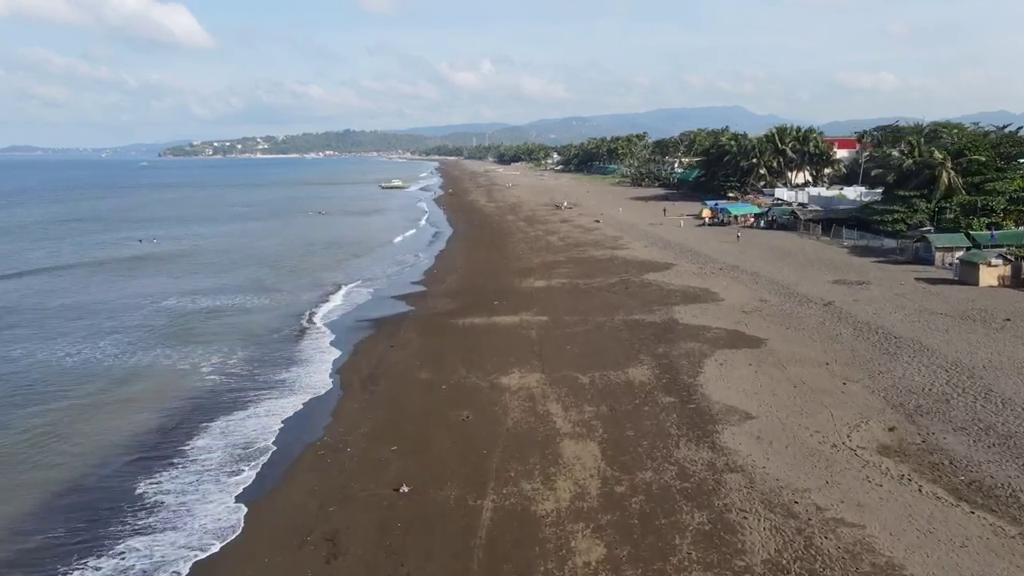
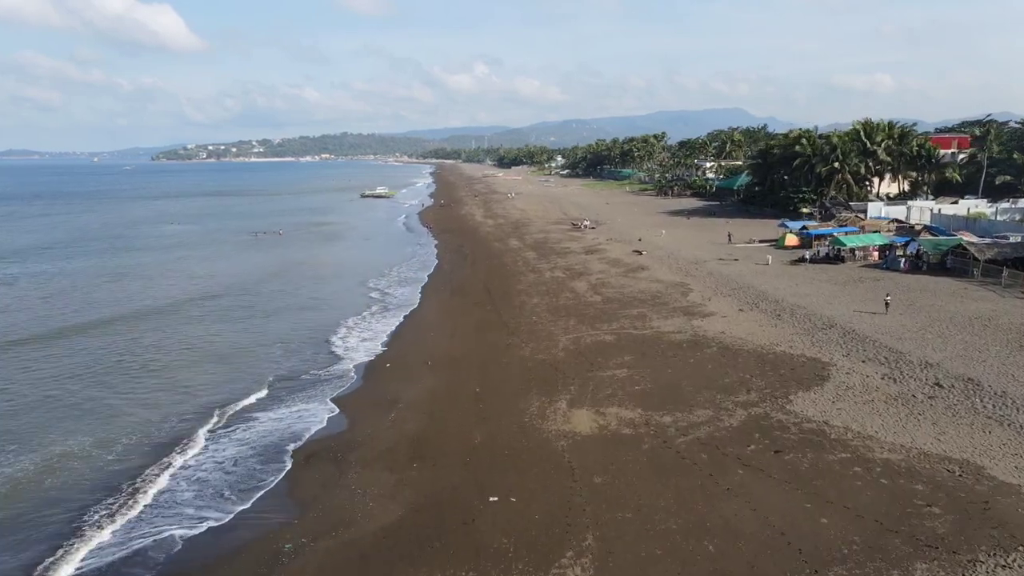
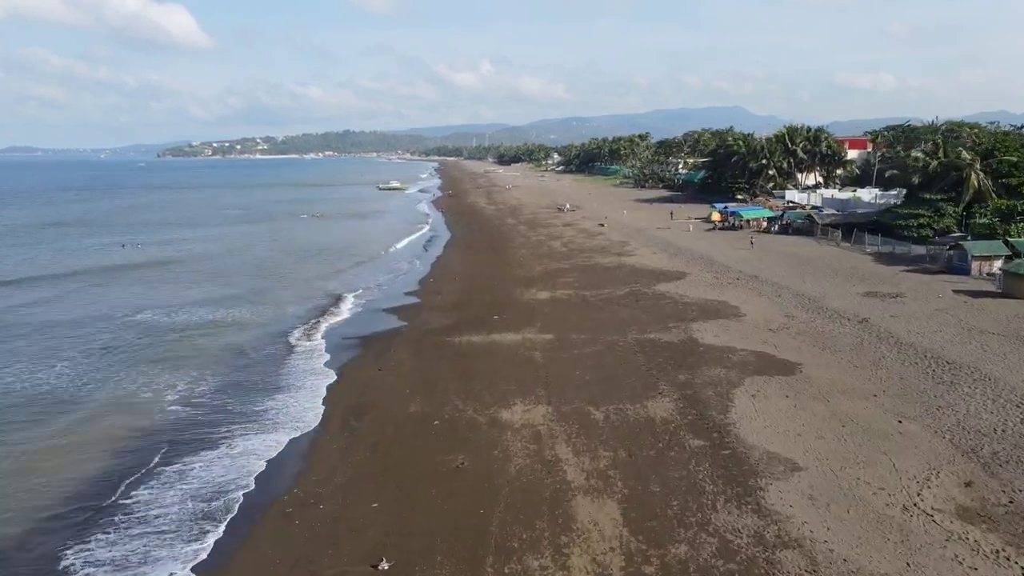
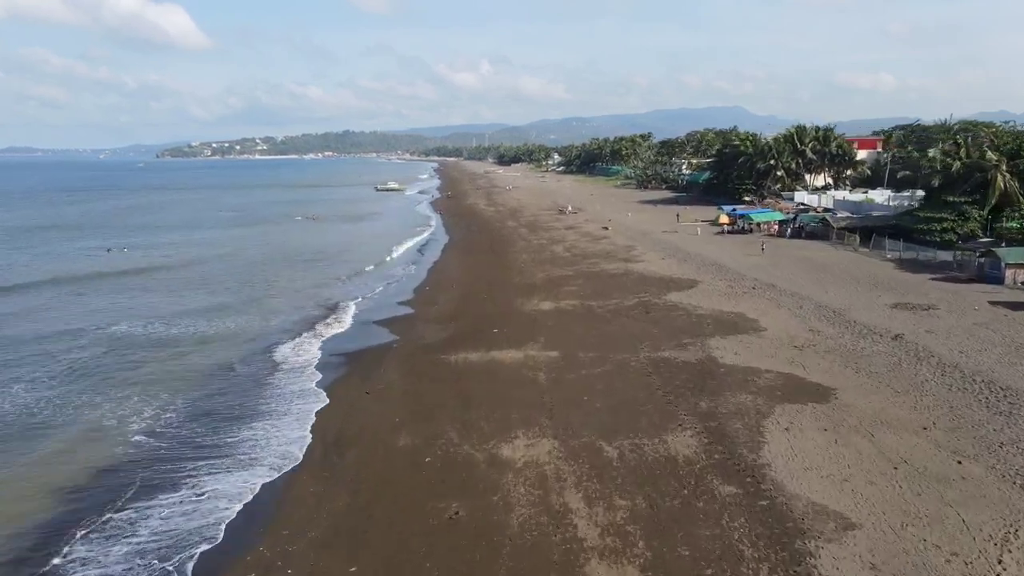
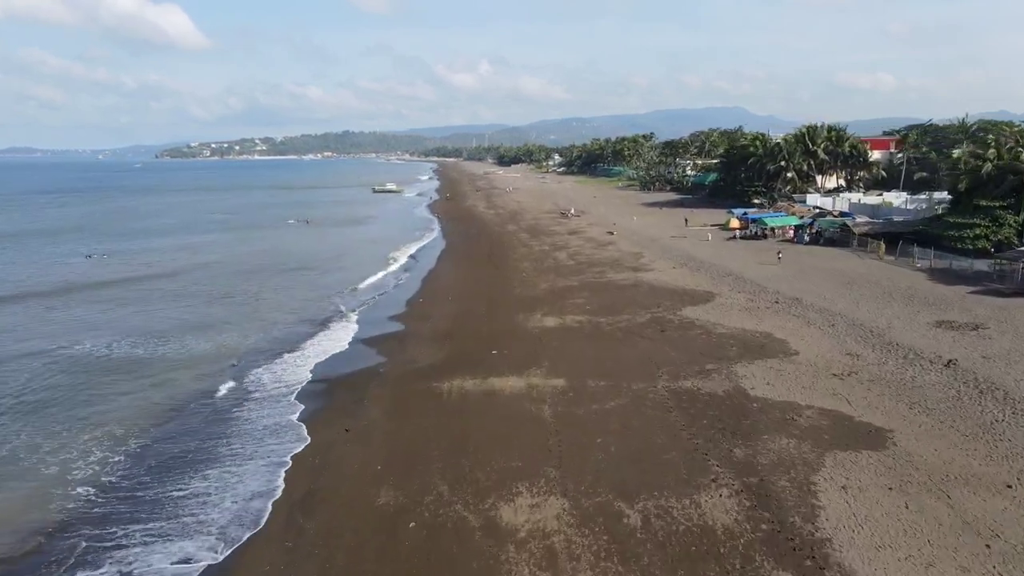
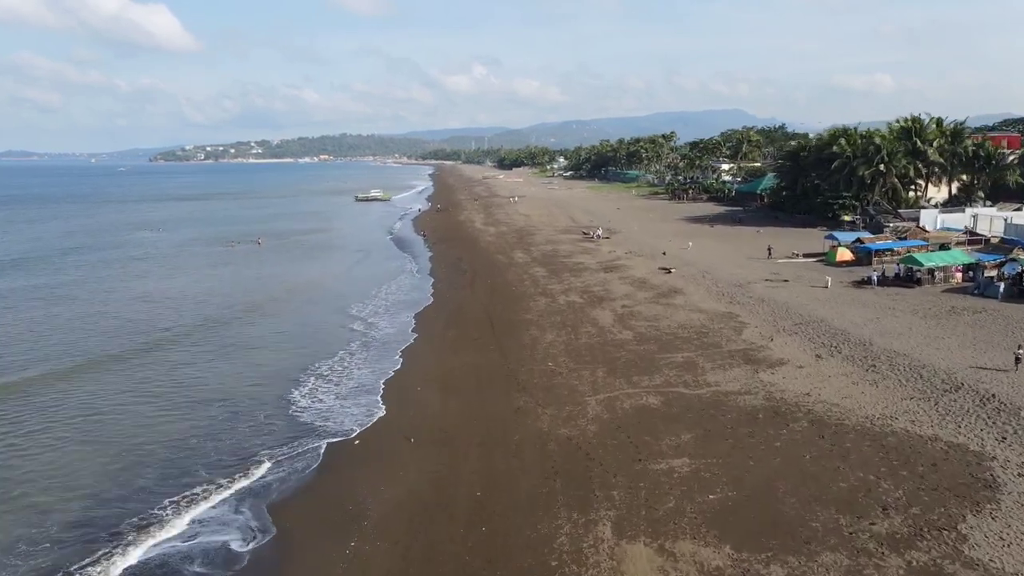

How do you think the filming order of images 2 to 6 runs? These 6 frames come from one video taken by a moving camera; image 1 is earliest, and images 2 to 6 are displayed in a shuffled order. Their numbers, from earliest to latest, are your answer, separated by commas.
3, 4, 5, 2, 6
